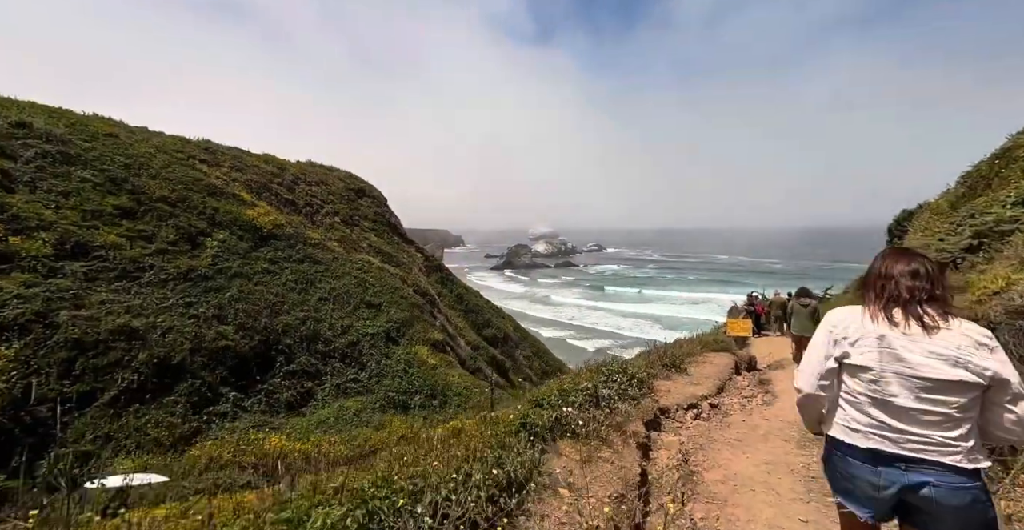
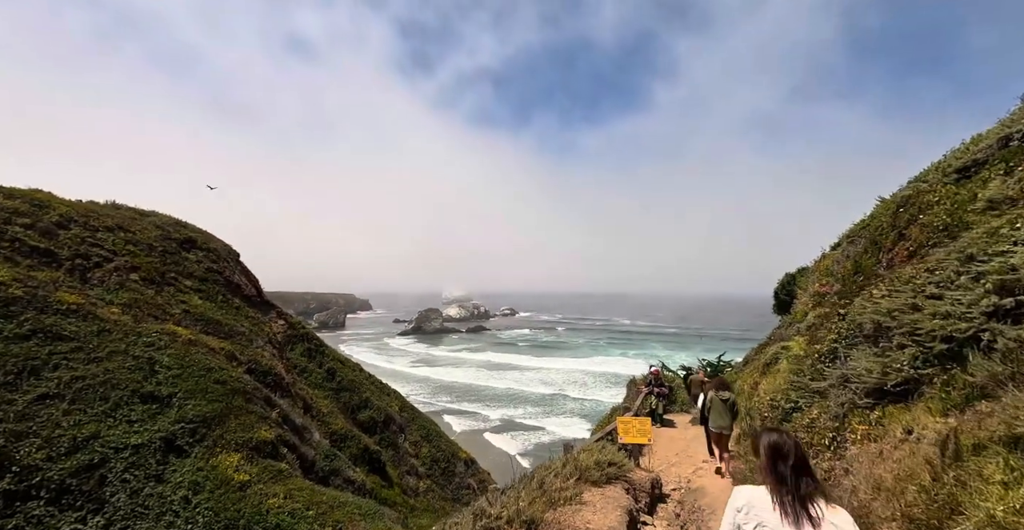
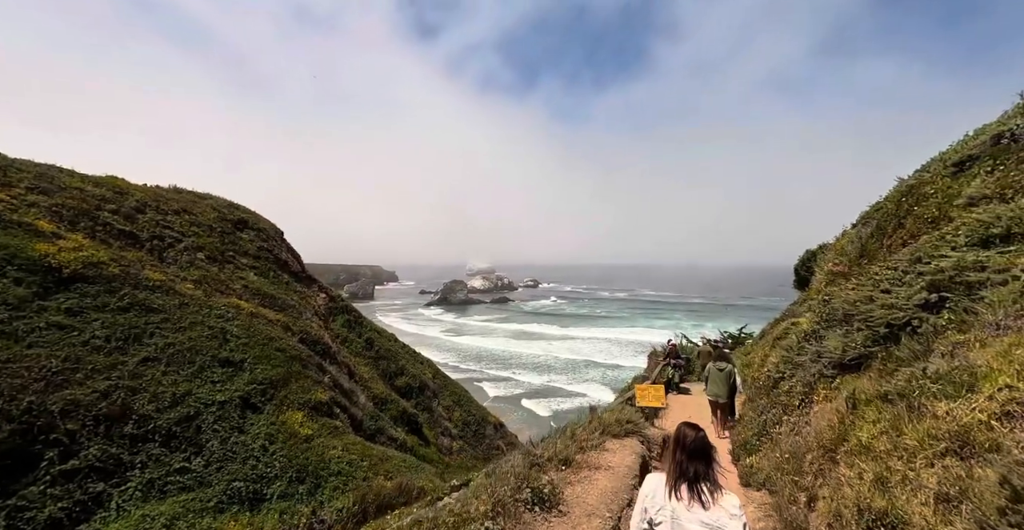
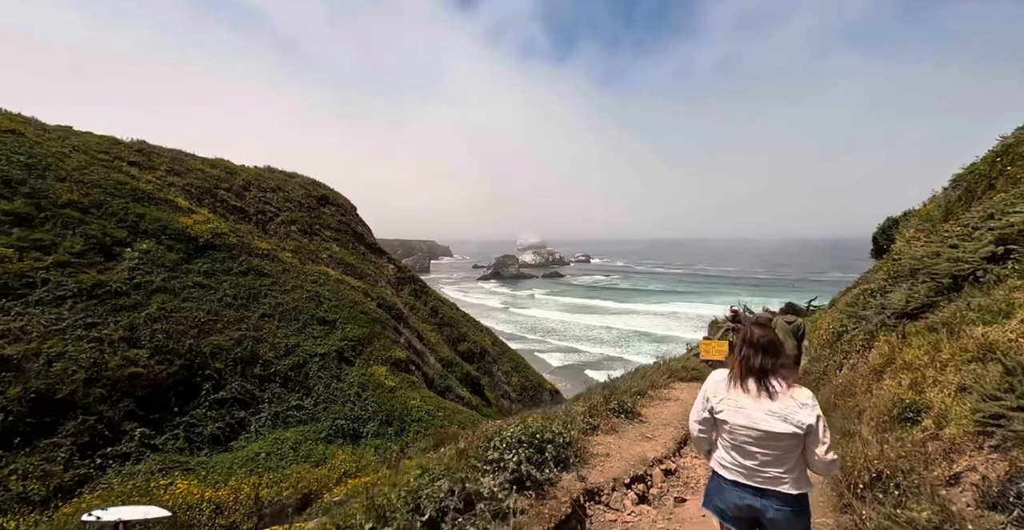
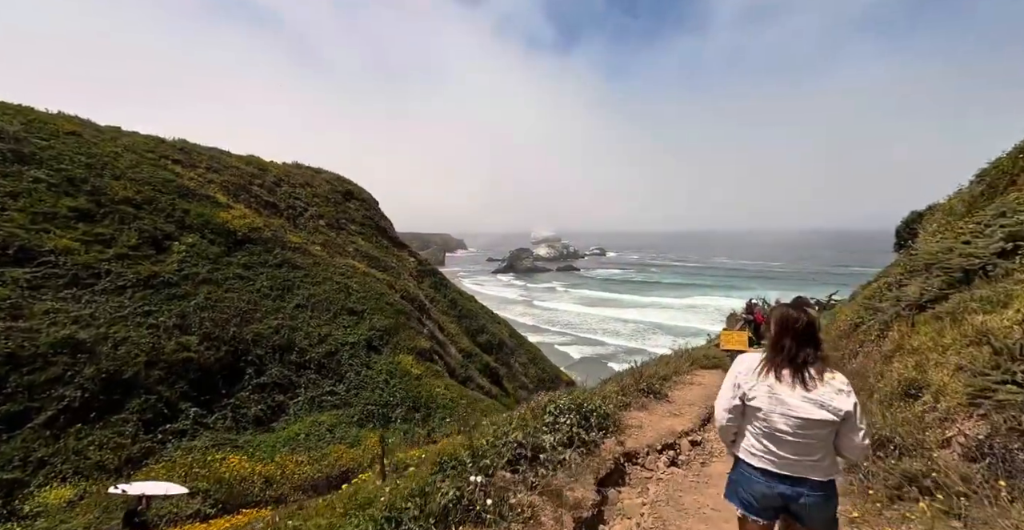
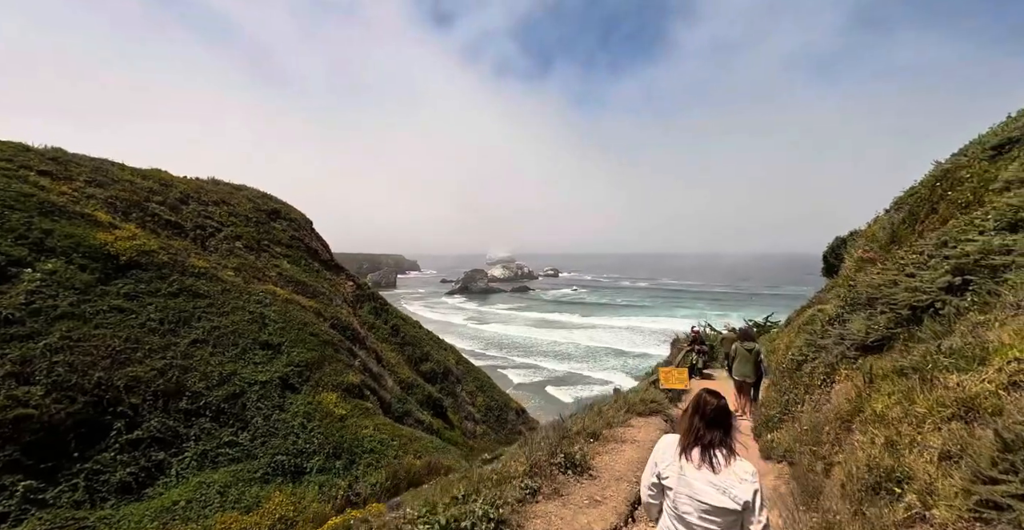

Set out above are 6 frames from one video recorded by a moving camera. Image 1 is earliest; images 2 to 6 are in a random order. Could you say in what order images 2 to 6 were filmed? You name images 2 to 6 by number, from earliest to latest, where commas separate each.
5, 4, 6, 3, 2
